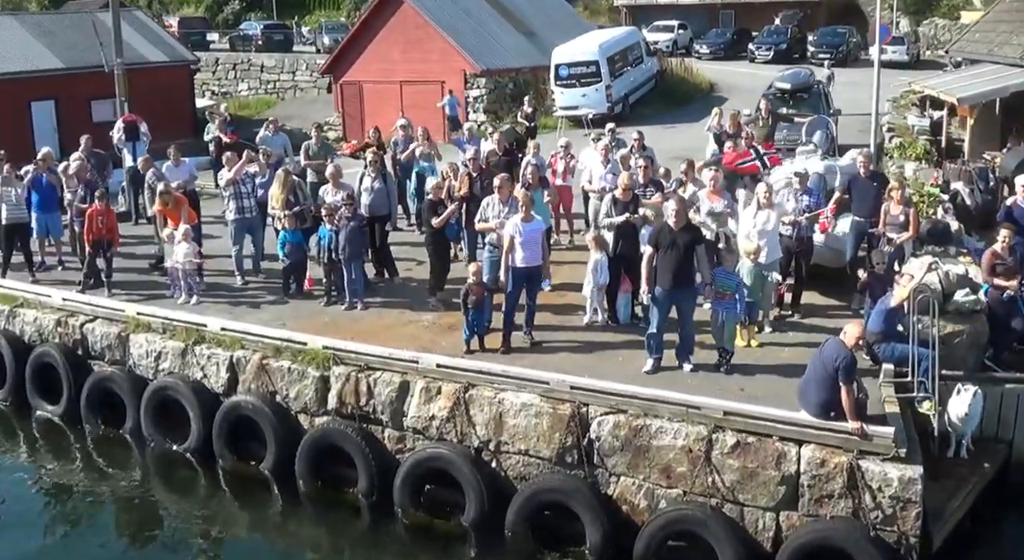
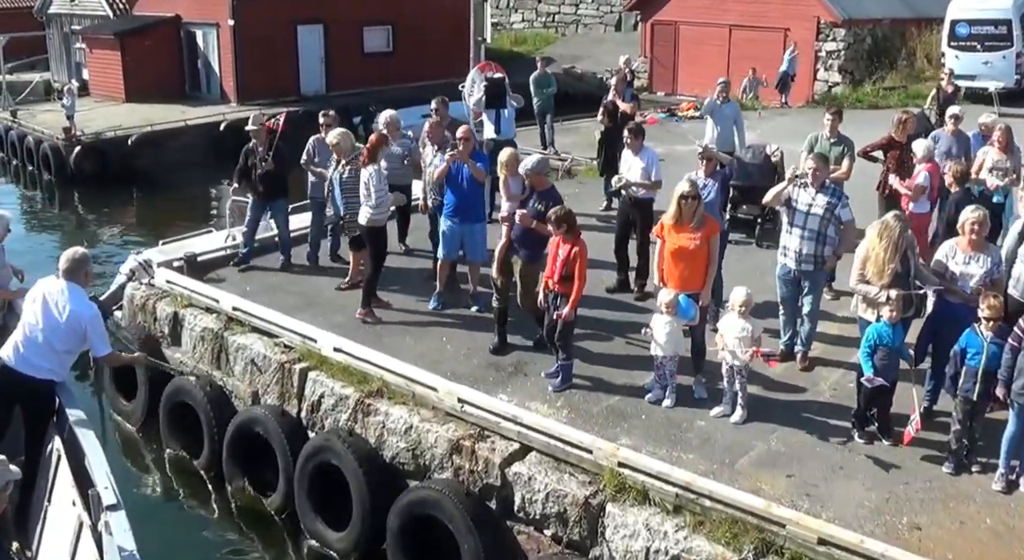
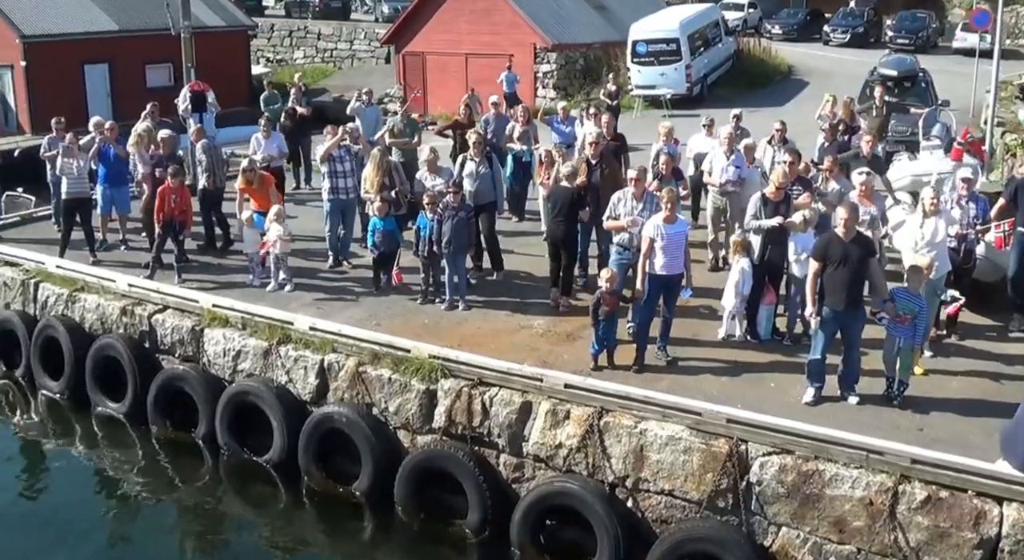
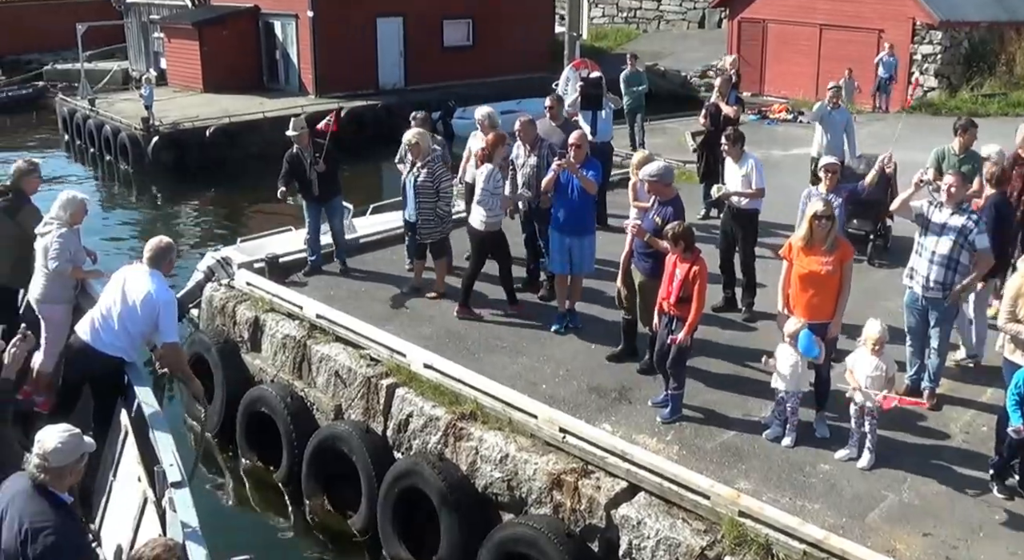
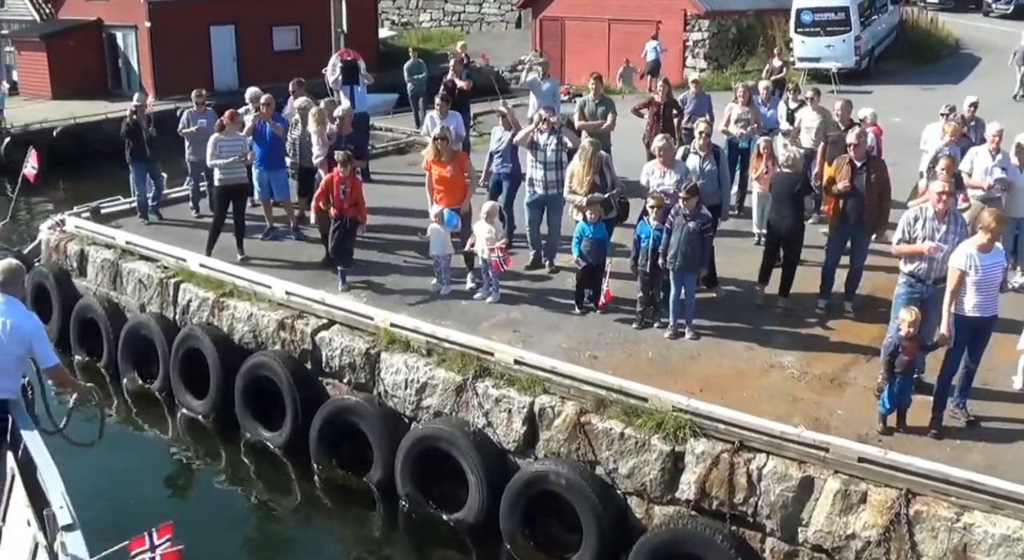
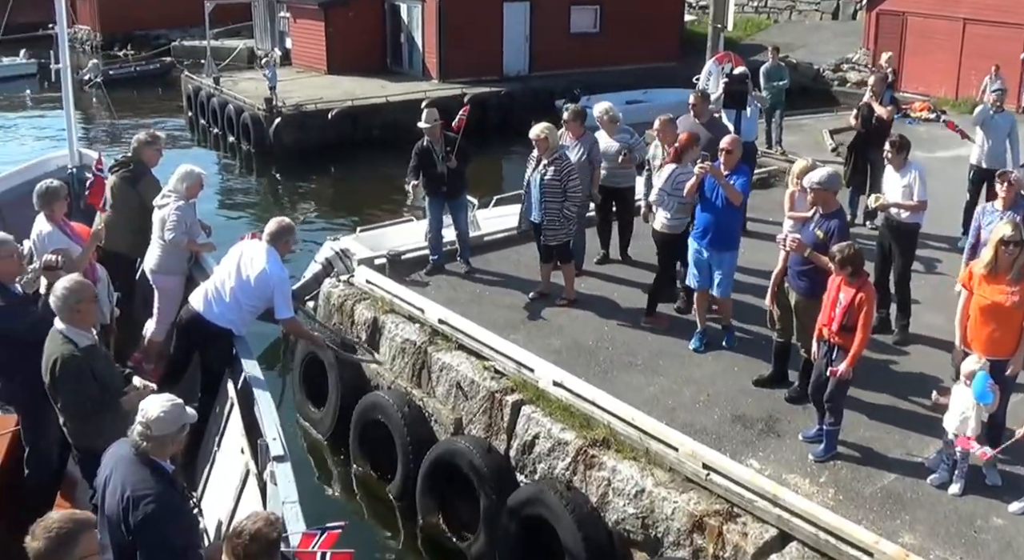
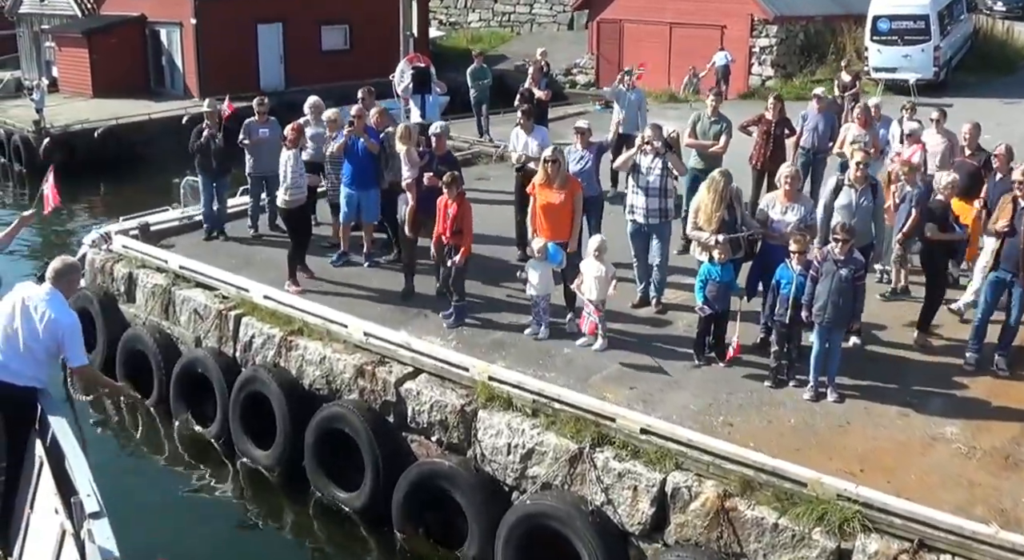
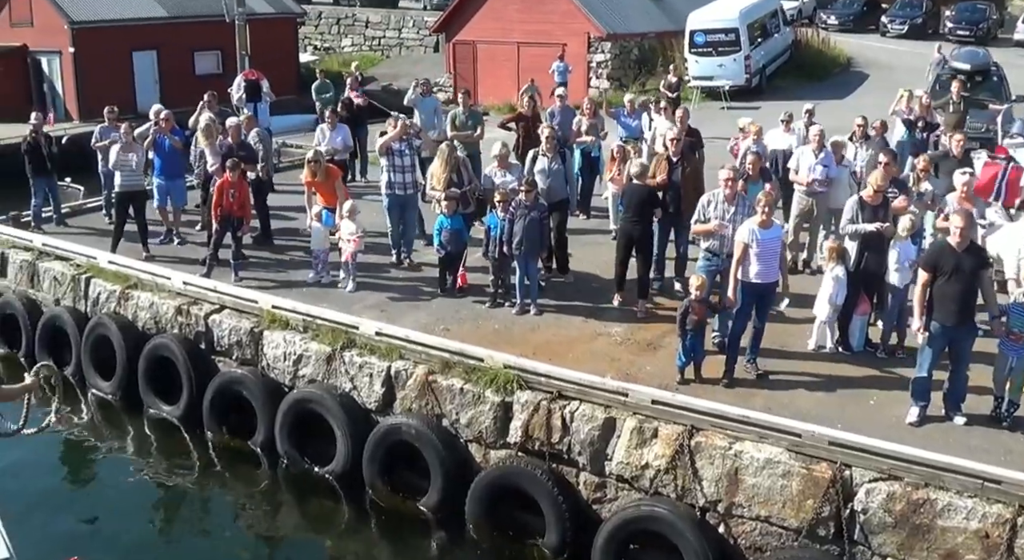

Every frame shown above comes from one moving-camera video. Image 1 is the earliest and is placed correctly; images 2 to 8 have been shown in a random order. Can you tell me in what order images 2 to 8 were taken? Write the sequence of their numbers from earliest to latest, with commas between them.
3, 8, 5, 7, 2, 4, 6
